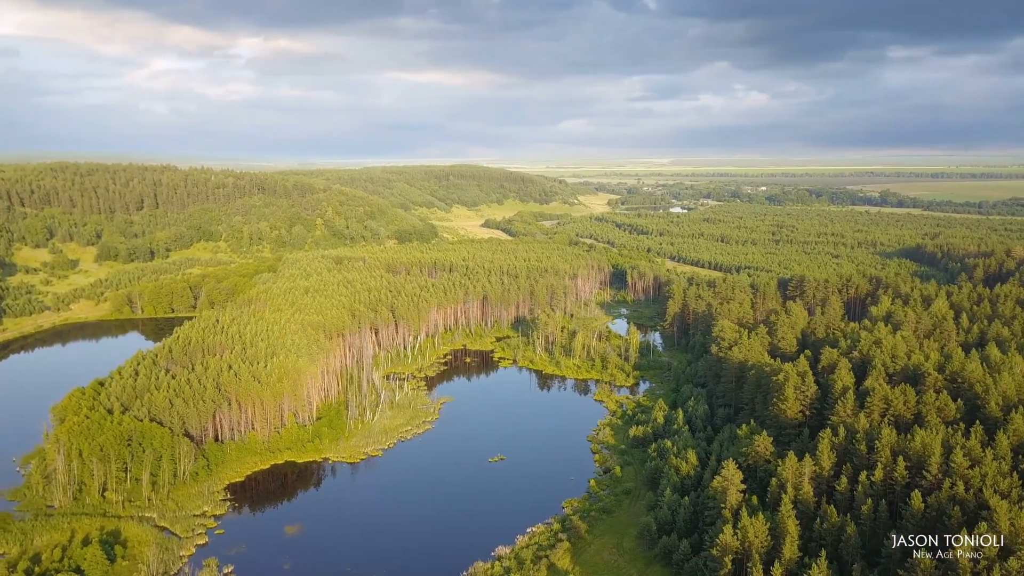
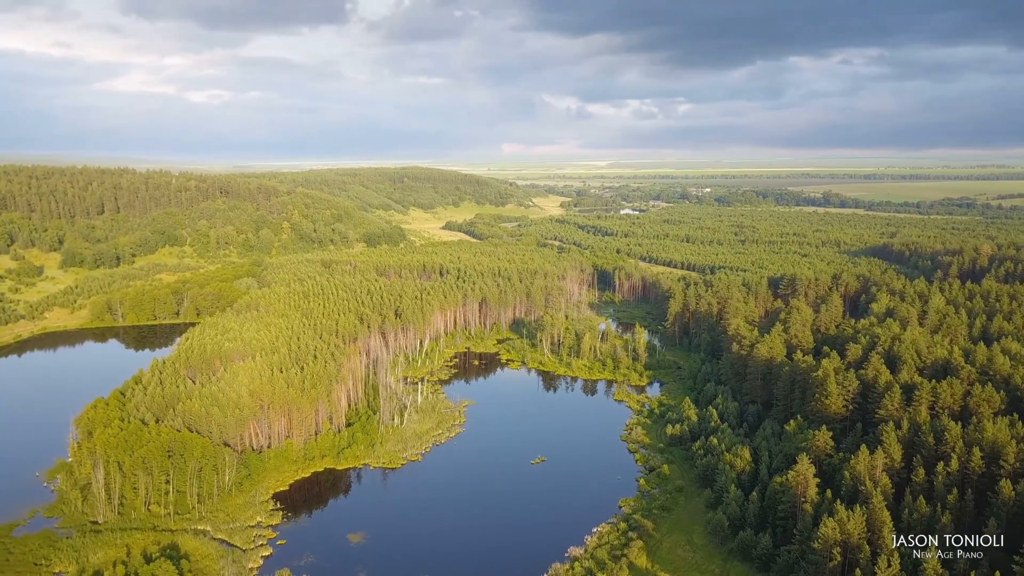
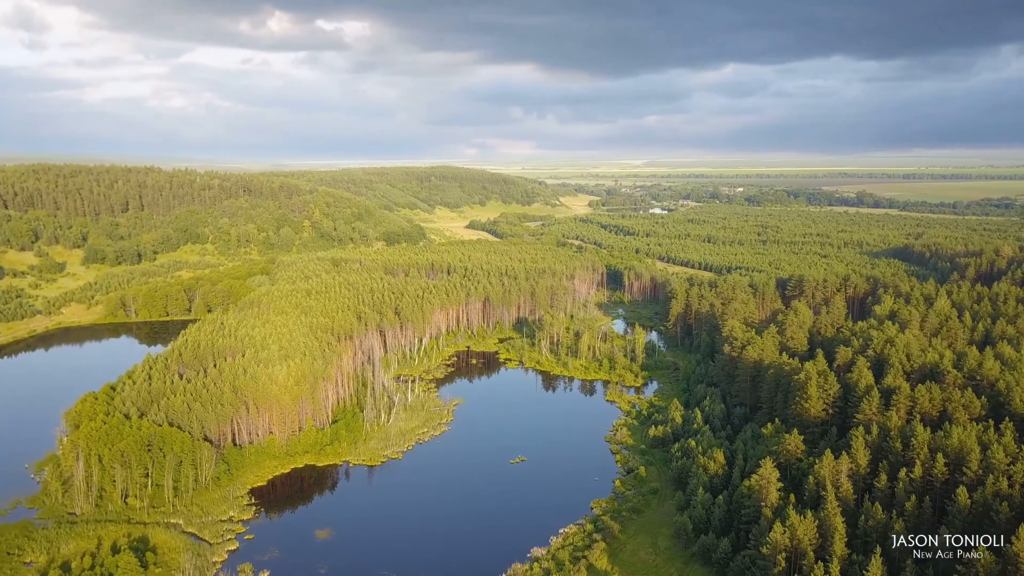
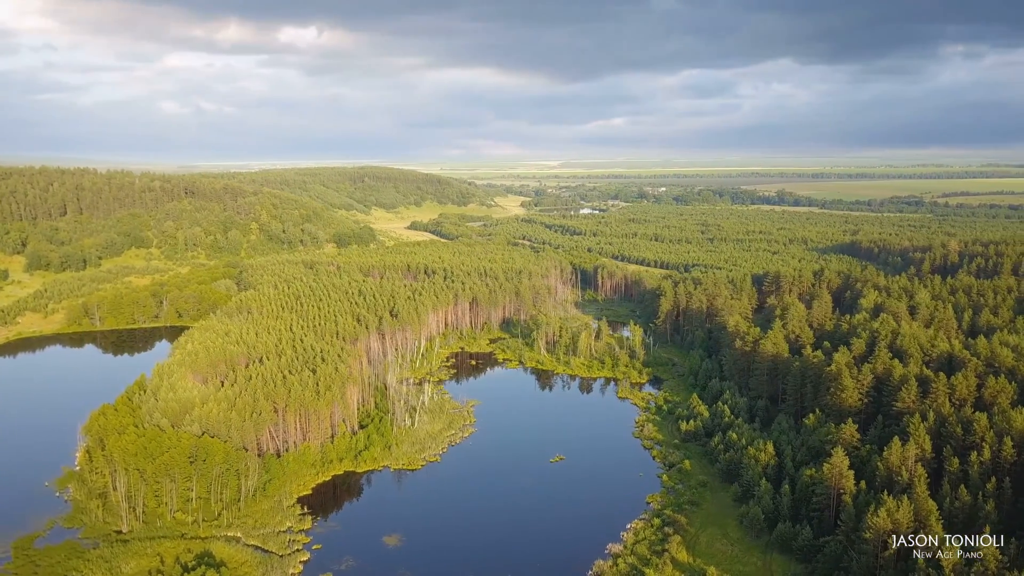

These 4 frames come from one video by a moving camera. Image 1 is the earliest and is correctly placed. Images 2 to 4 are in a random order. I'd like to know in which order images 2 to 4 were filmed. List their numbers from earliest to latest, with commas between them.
3, 2, 4
